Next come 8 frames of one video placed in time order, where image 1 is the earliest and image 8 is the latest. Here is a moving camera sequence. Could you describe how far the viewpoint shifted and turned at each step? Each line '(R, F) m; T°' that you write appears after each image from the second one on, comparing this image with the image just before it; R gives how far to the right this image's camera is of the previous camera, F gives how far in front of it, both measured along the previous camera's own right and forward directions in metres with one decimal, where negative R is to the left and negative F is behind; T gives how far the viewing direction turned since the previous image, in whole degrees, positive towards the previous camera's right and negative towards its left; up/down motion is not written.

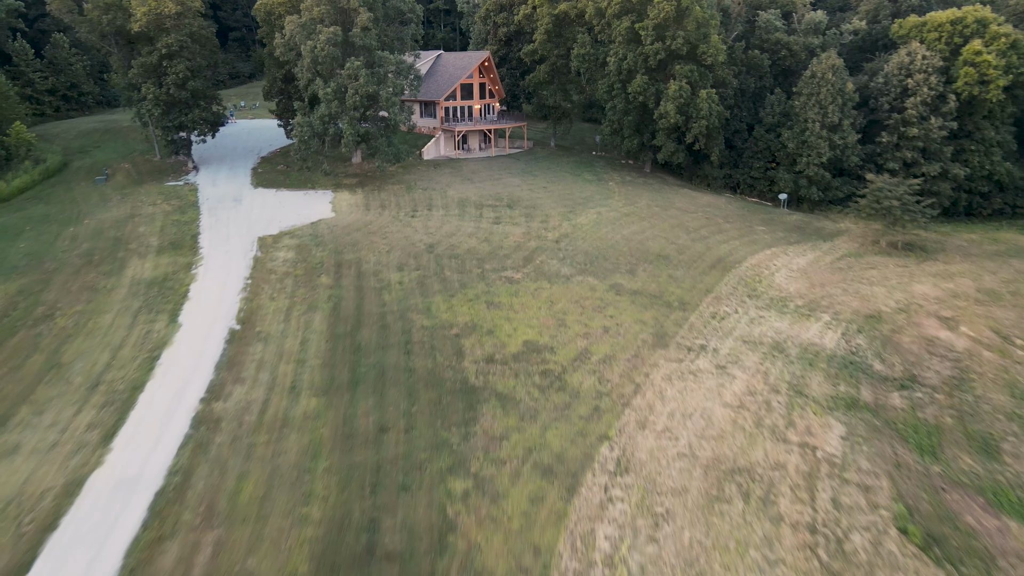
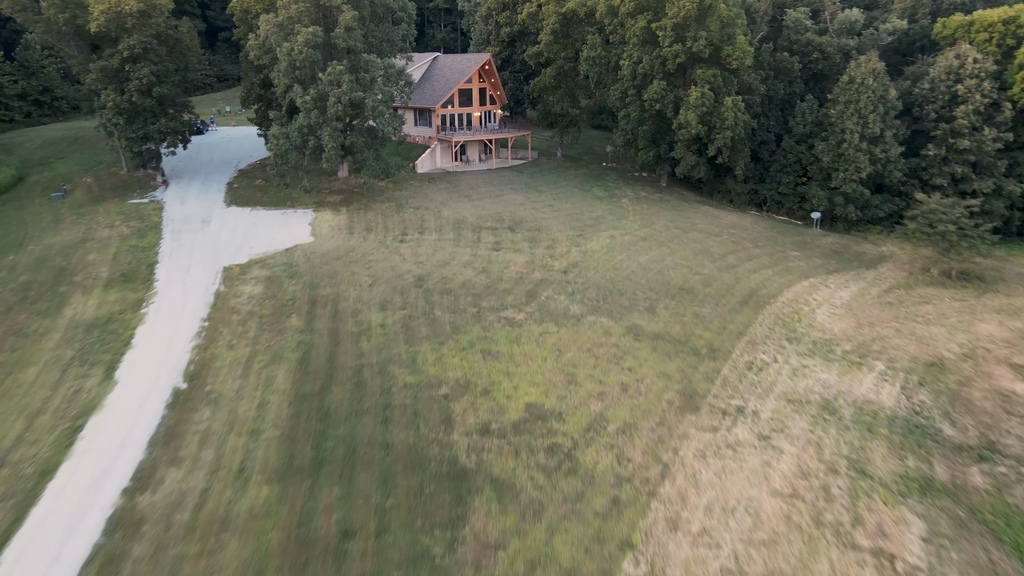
(+0.1, +3.6) m; 0°
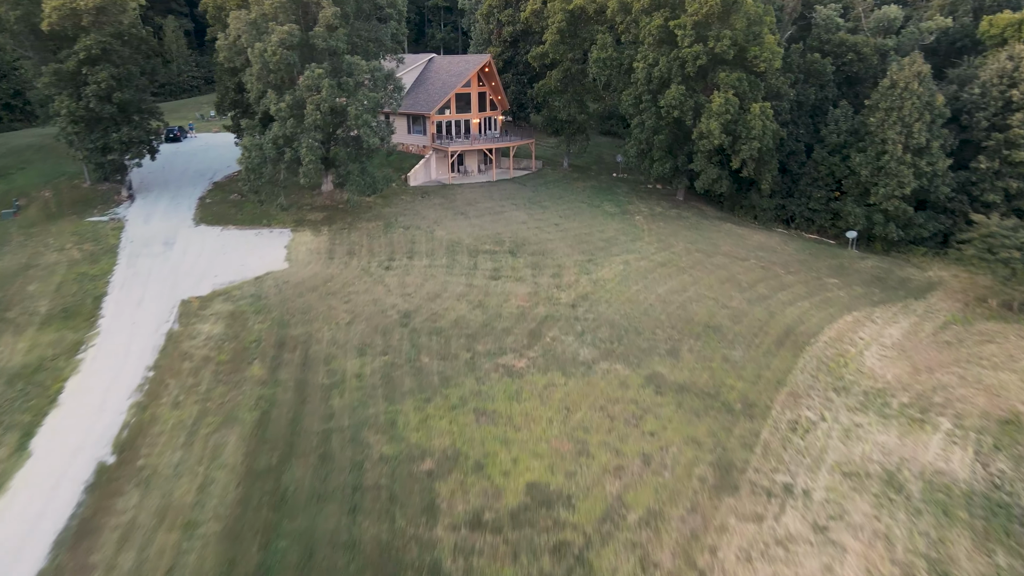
(+0.1, +3.2) m; 0°
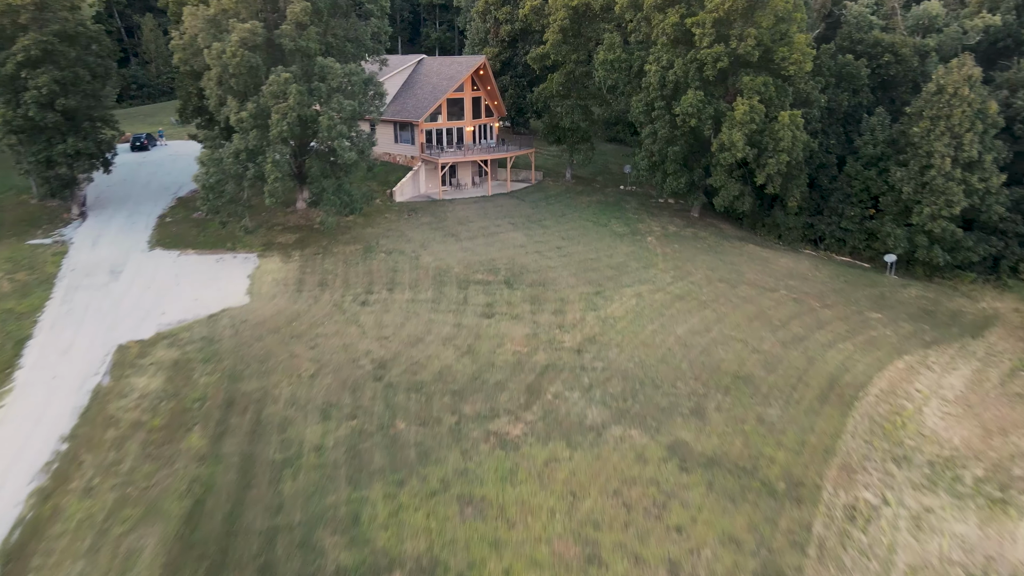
(+0.1, +3.2) m; 0°
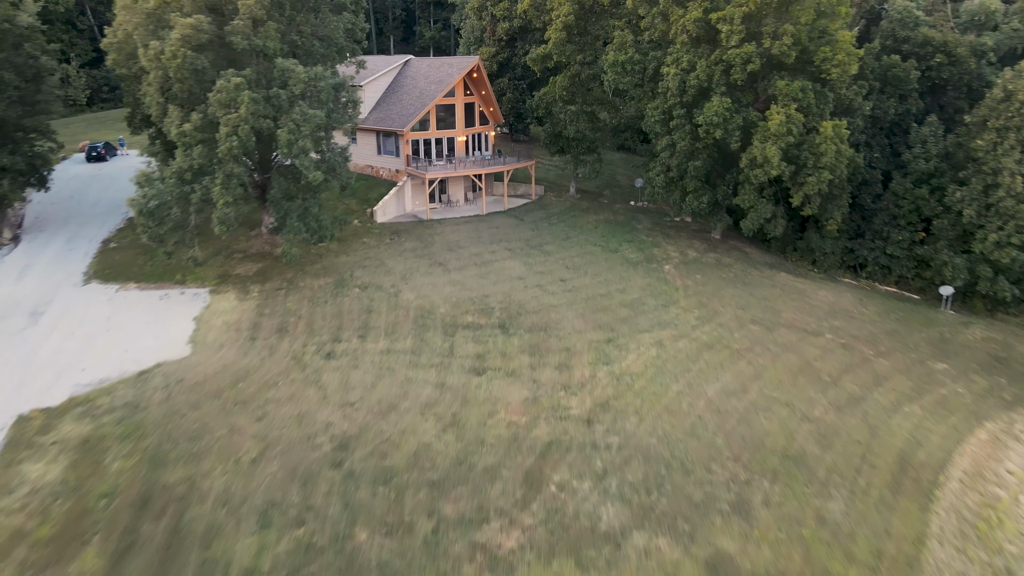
(+0.1, +3.6) m; 0°
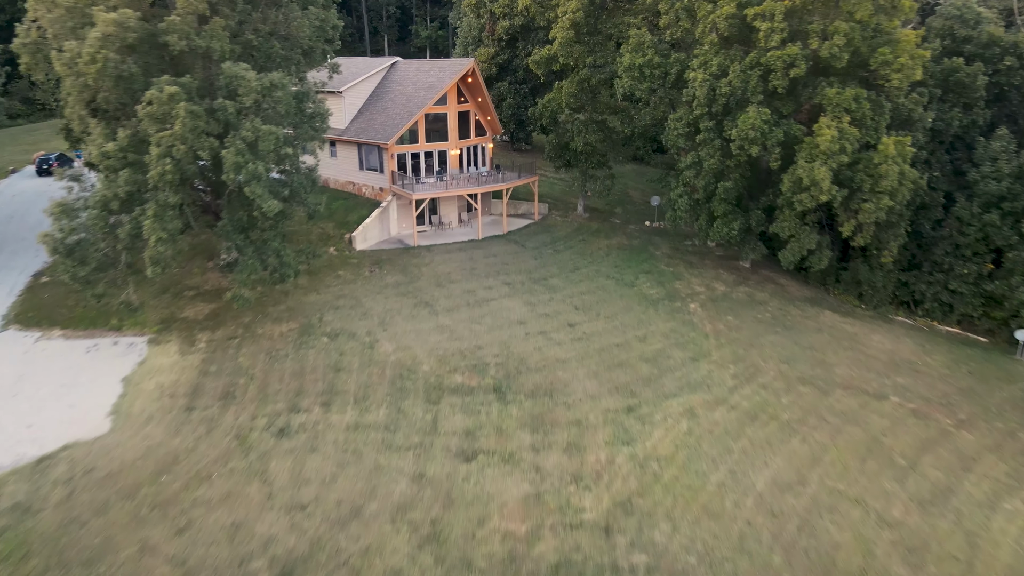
(+0.1, +3.4) m; 0°
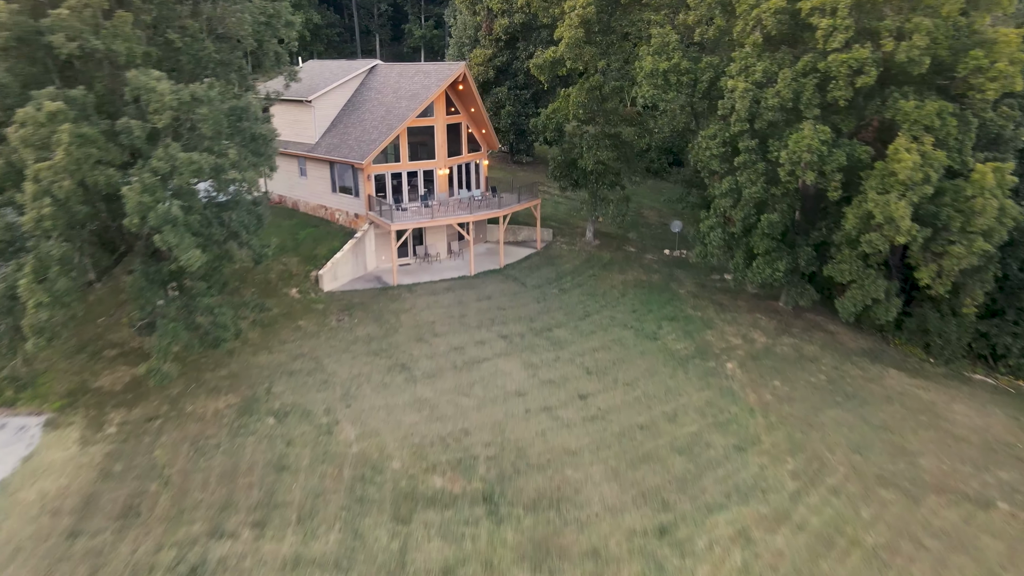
(+0.1, +3.7) m; 0°
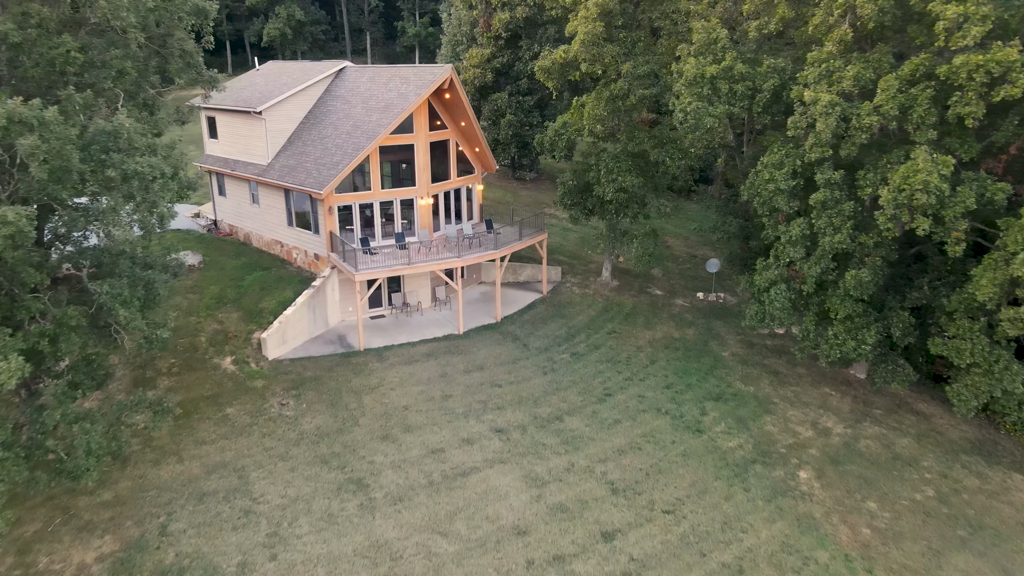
(+0.1, +4.3) m; 0°
